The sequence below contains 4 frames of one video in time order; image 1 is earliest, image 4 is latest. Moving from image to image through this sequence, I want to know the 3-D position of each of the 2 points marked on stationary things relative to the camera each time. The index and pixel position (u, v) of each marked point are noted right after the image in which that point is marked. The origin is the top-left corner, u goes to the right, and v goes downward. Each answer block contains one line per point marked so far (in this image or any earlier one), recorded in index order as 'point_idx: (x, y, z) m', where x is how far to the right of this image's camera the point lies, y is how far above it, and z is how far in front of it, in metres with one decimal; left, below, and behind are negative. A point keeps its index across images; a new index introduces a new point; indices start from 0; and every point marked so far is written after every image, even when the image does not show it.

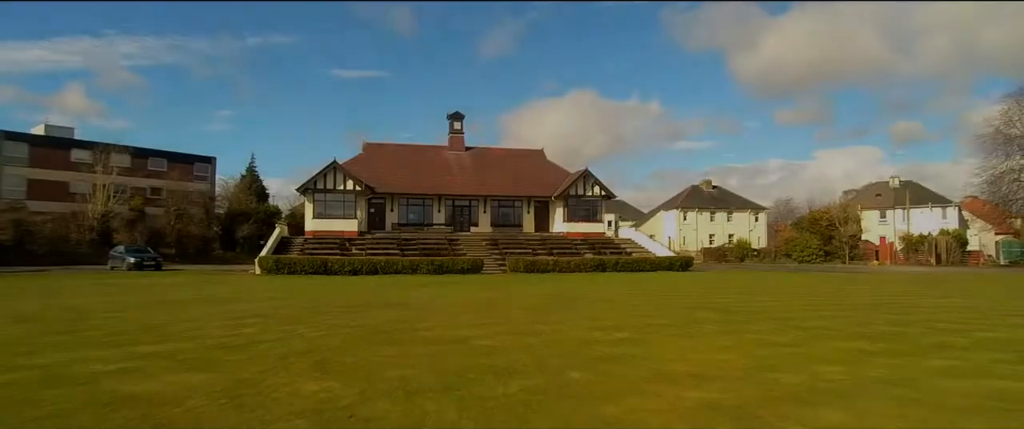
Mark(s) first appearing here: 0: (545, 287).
0: (+1.0, -2.2, +18.6) m
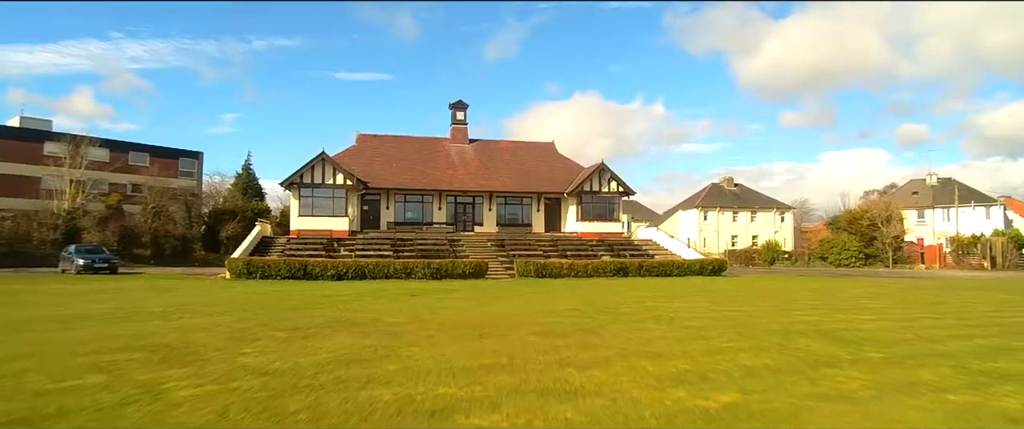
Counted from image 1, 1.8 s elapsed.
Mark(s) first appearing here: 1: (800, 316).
0: (+1.3, -2.0, +14.7) m
1: (+5.5, -1.9, +11.7) m
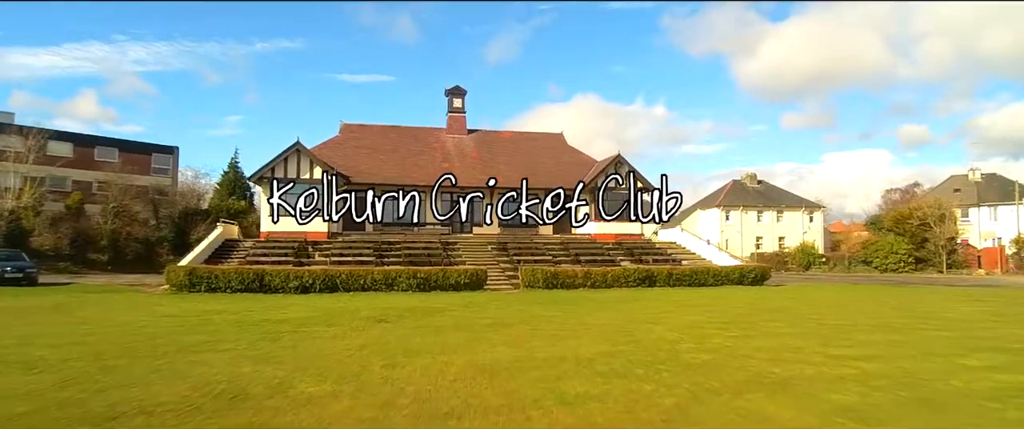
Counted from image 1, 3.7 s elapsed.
0: (+1.3, -1.9, +10.2) m
1: (+5.5, -1.8, +7.2) m
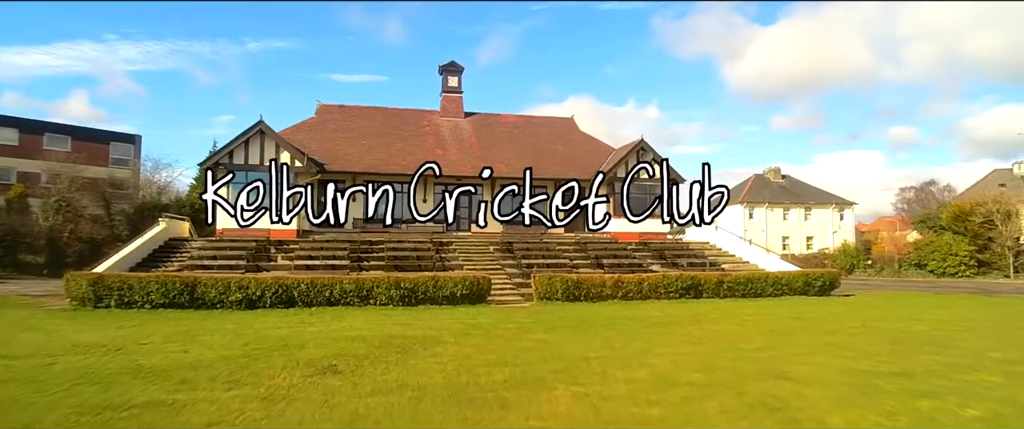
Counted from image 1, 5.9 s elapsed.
0: (+1.7, -1.7, +5.5) m
1: (+6.0, -1.6, +2.6) m
